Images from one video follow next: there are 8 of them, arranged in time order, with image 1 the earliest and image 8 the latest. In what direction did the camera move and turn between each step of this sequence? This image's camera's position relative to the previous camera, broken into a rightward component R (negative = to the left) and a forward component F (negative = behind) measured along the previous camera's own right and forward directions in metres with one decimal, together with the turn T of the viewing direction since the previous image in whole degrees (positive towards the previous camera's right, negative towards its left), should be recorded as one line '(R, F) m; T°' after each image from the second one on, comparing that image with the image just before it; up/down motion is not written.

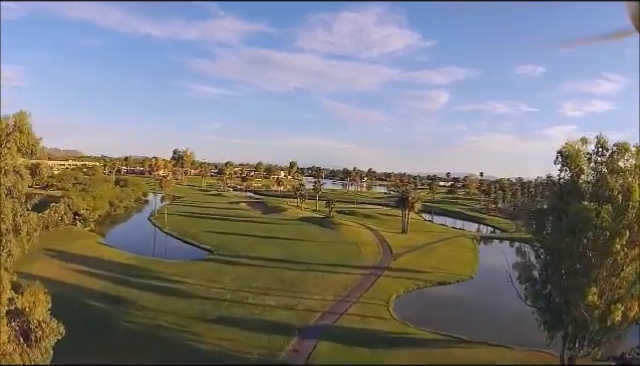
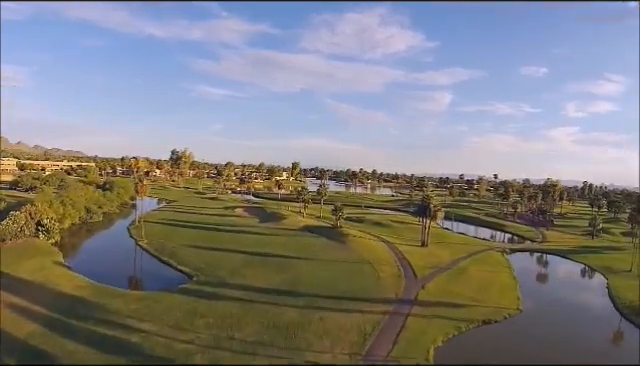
(-0.6, +13.7) m; 0°
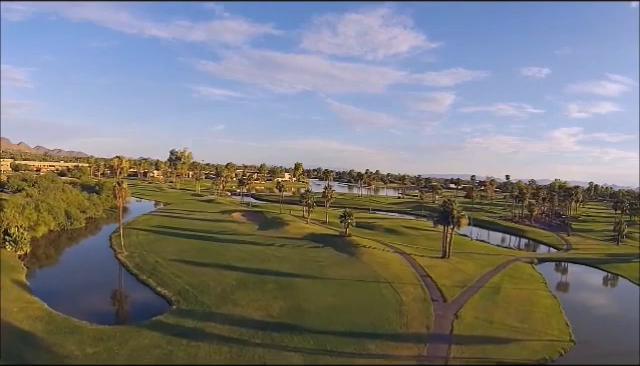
(-0.7, +9.8) m; 0°
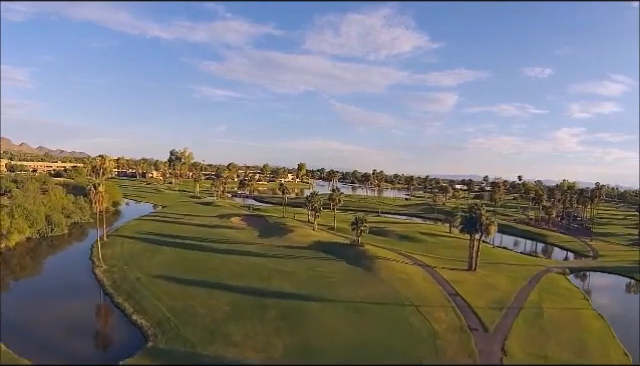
(-0.9, +8.6) m; 0°
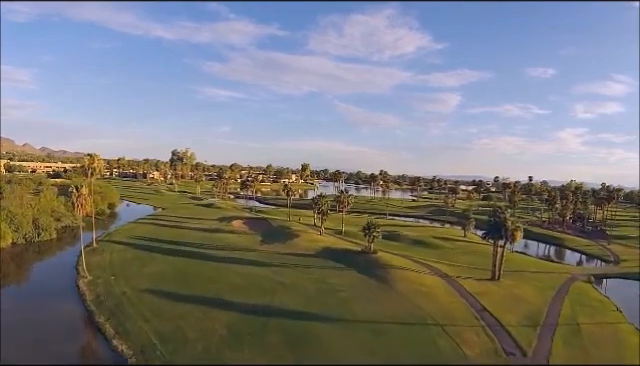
(-0.7, +5.6) m; 0°
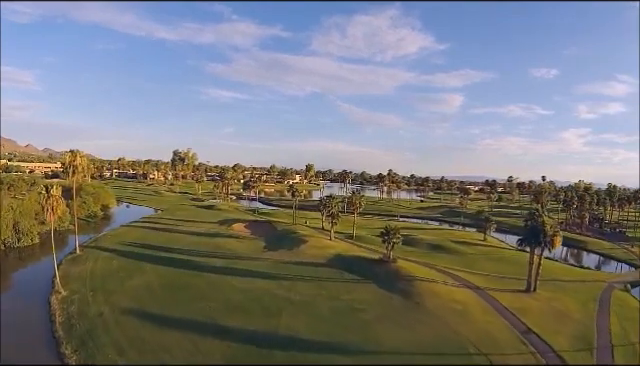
(-0.9, +7.0) m; 0°
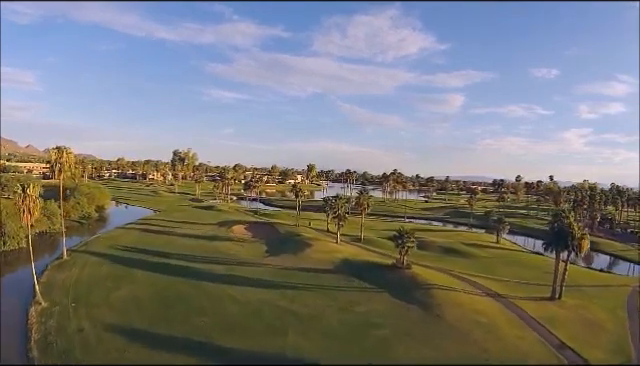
(-0.7, +4.1) m; 0°
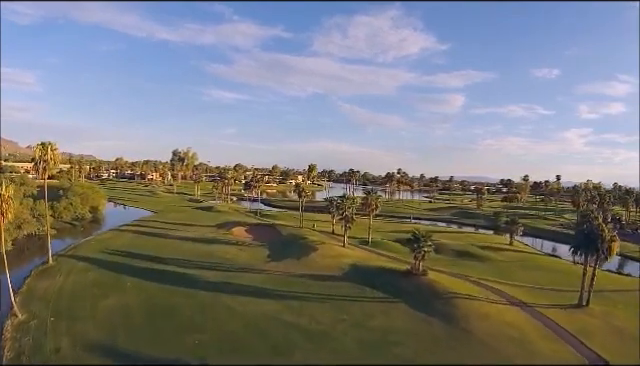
(-0.6, +4.0) m; 0°
